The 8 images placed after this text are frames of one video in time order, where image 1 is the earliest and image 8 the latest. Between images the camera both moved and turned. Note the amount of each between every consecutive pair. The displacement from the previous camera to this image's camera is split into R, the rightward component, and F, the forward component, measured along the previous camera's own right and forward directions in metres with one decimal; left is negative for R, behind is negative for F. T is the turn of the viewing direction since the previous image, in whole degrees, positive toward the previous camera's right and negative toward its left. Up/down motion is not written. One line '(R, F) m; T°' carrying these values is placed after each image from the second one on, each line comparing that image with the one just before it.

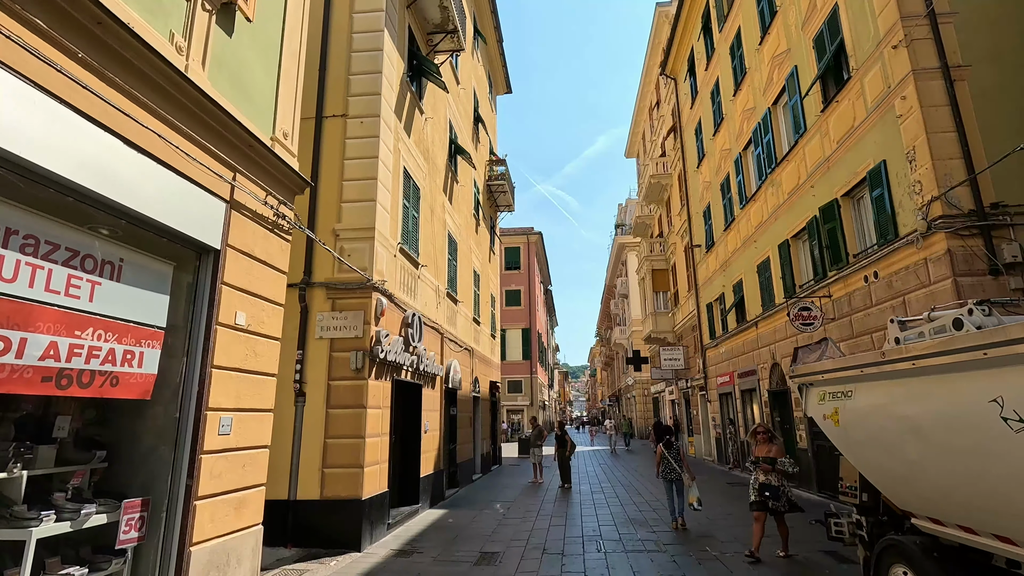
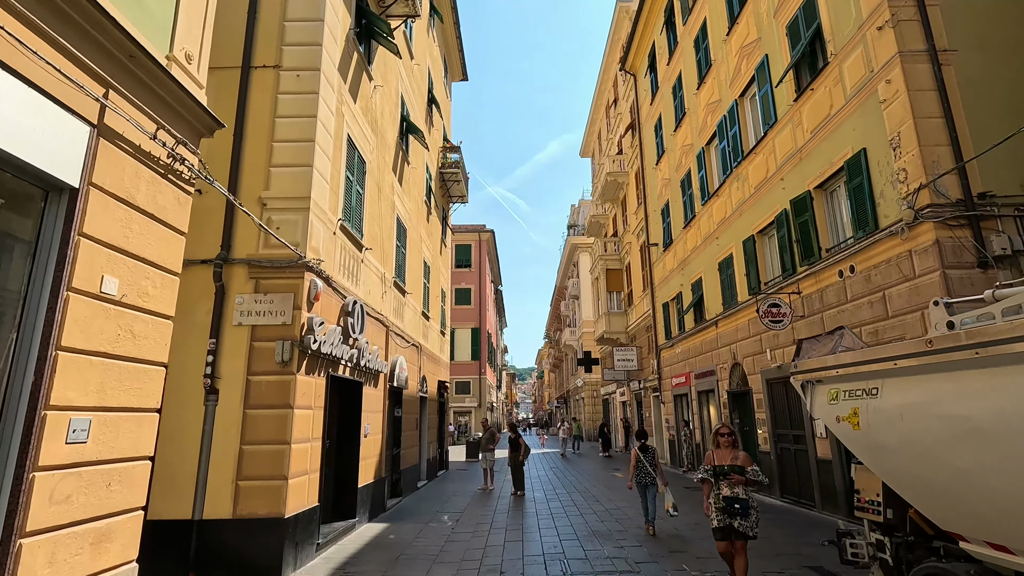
(-0.1, +1.0) m; +5°
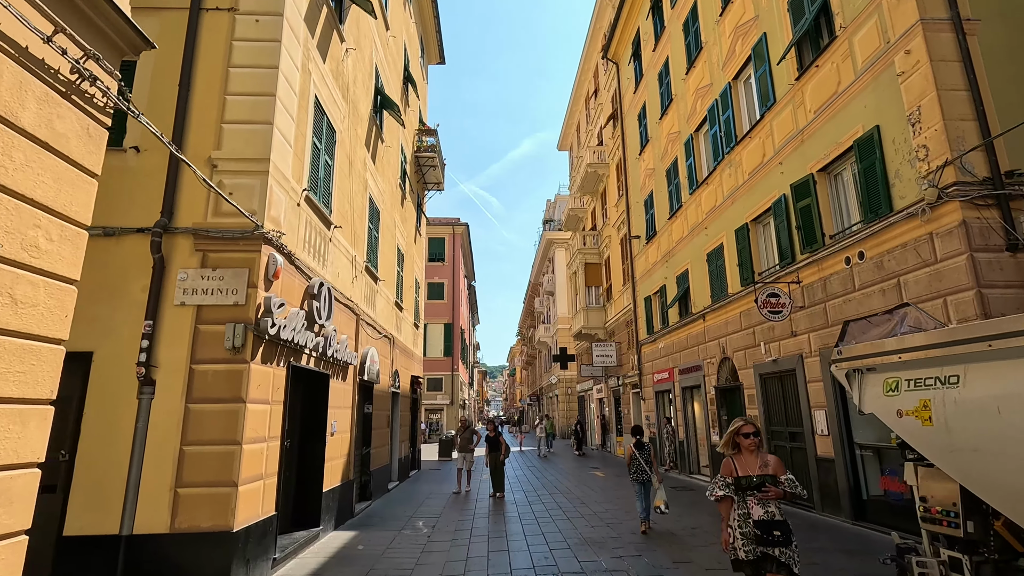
(-0.2, +0.8) m; +3°
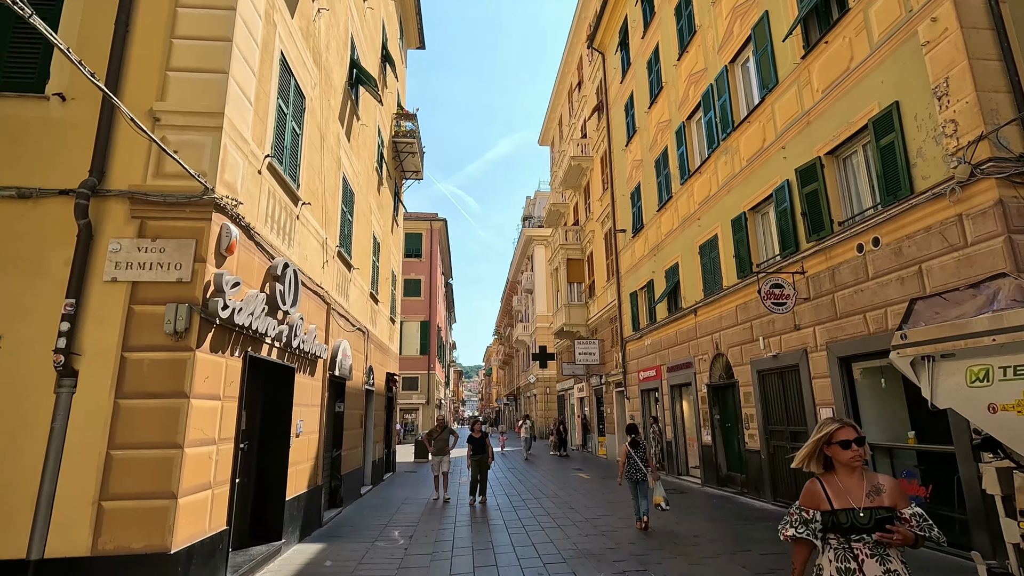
(-0.2, +0.8) m; +3°
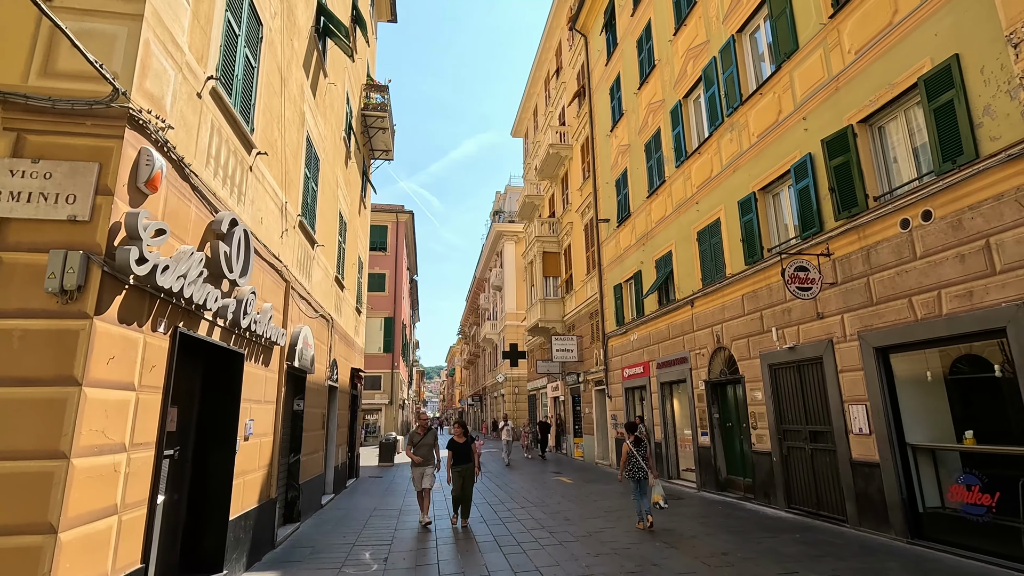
(-0.5, +1.3) m; +4°
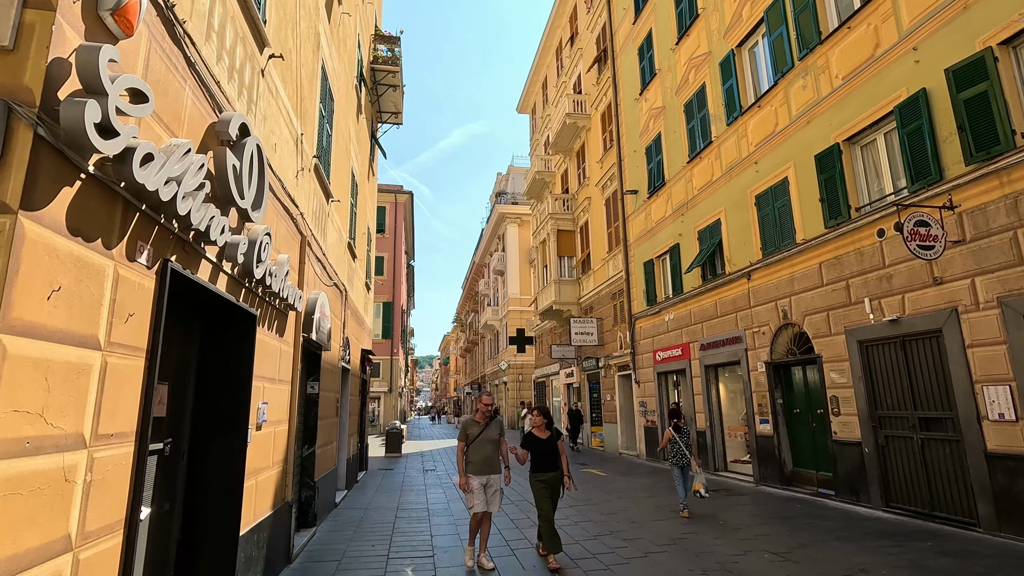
(-0.9, +1.4) m; +1°
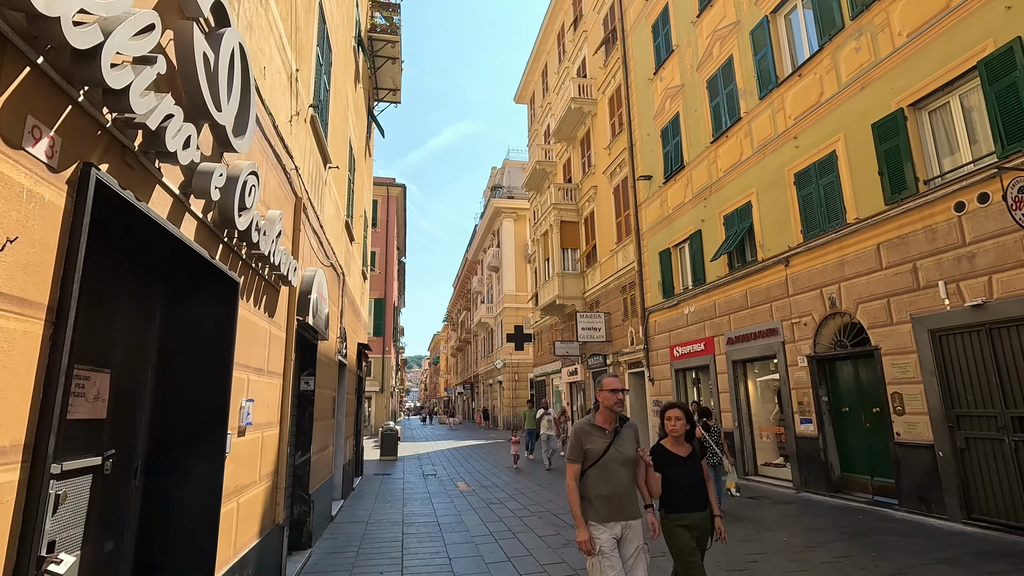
(-0.5, +1.1) m; +1°
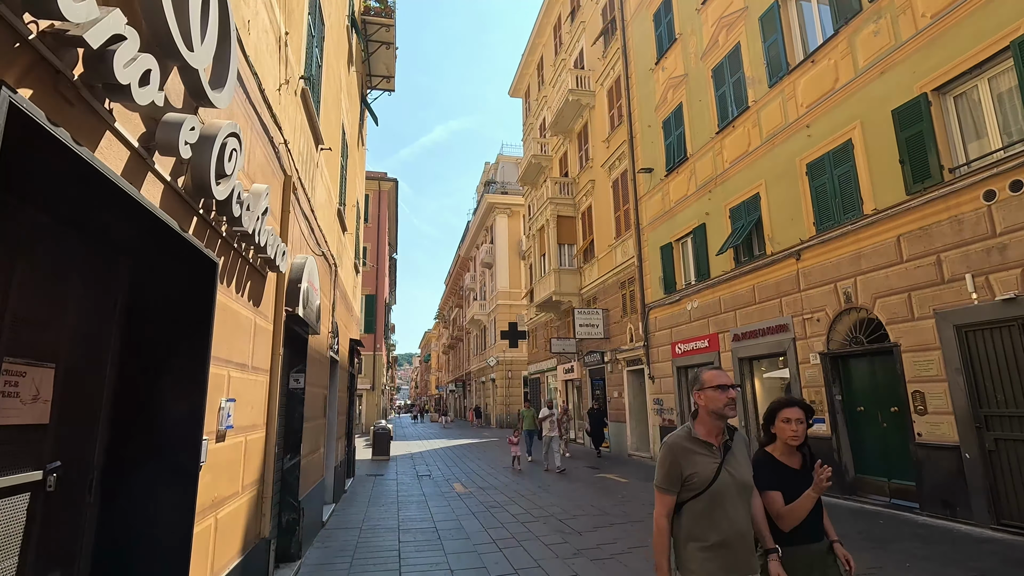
(-0.2, +0.5) m; +1°
